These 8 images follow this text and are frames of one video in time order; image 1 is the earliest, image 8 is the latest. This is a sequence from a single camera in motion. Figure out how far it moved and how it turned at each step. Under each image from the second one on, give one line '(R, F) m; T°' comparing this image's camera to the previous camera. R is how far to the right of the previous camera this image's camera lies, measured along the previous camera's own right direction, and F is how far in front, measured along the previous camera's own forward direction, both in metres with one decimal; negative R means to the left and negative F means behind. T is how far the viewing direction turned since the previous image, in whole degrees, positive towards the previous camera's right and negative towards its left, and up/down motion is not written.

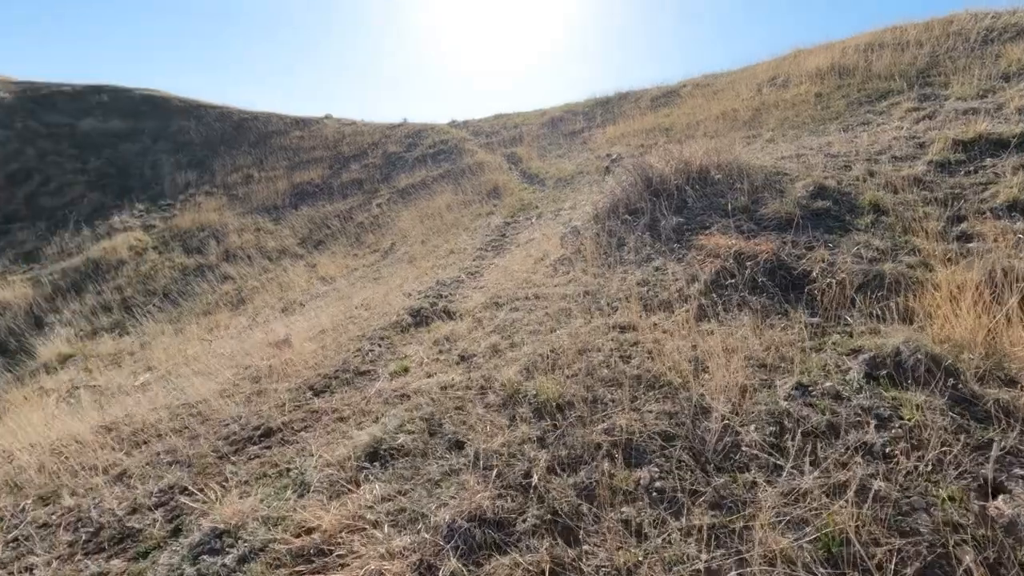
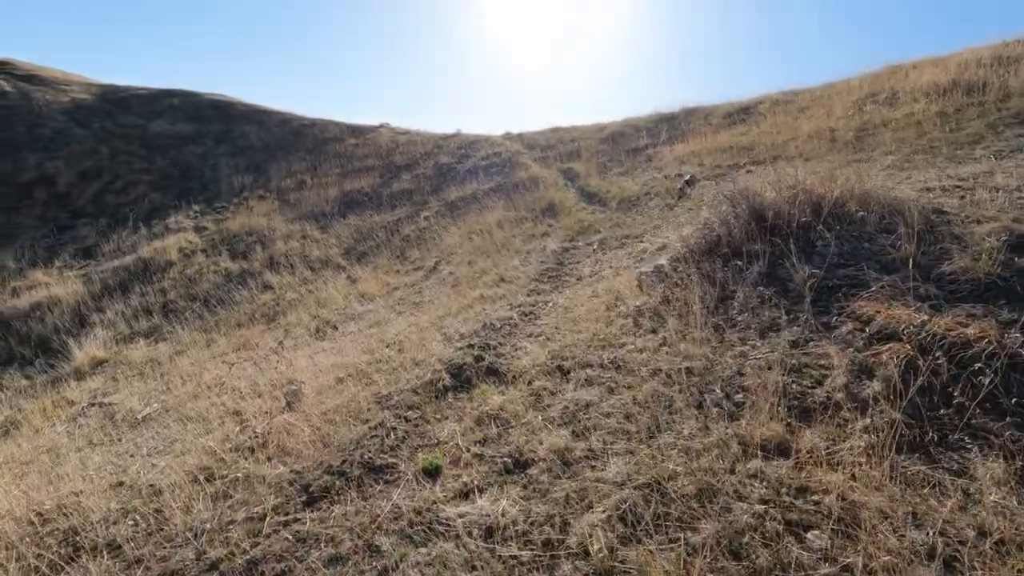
(-0.2, +1.2) m; -5°
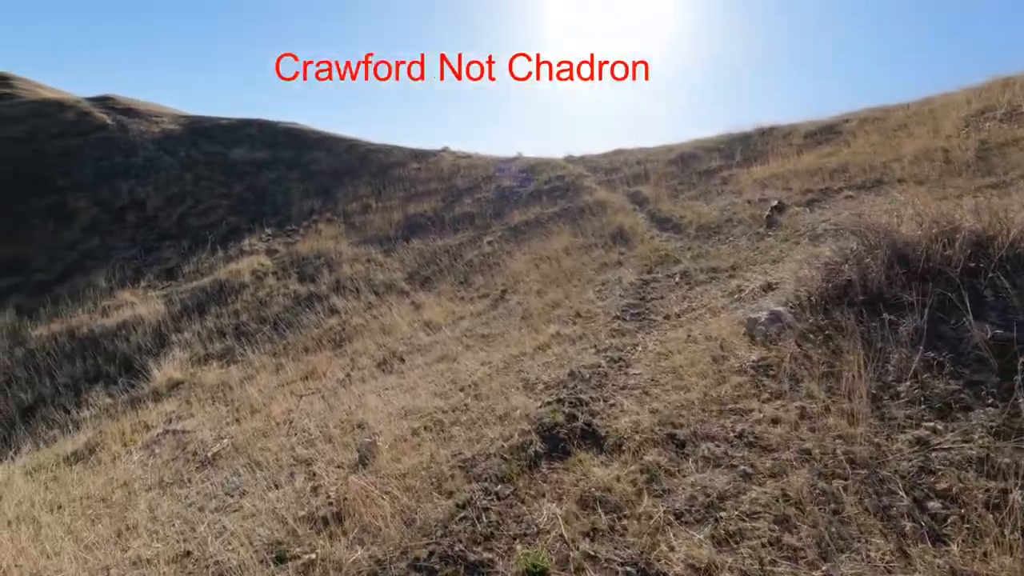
(-0.3, +0.5) m; -6°
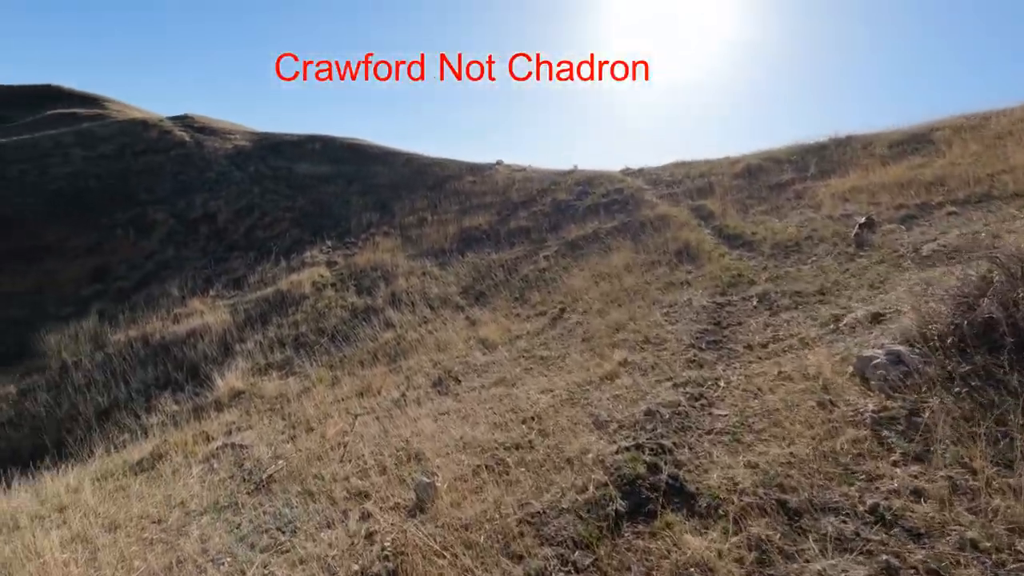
(-0.2, +0.4) m; -5°
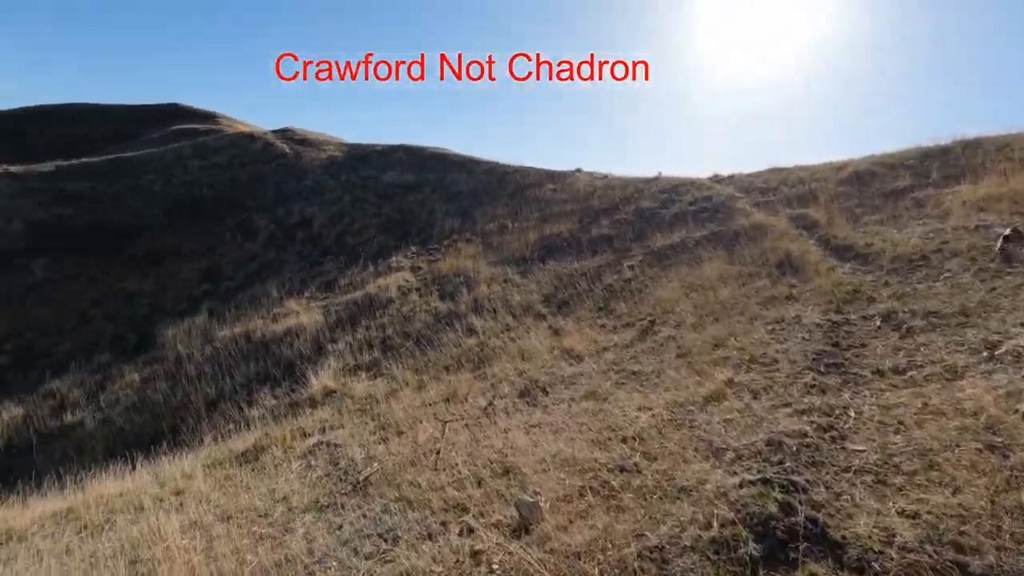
(-0.3, +0.1) m; -8°
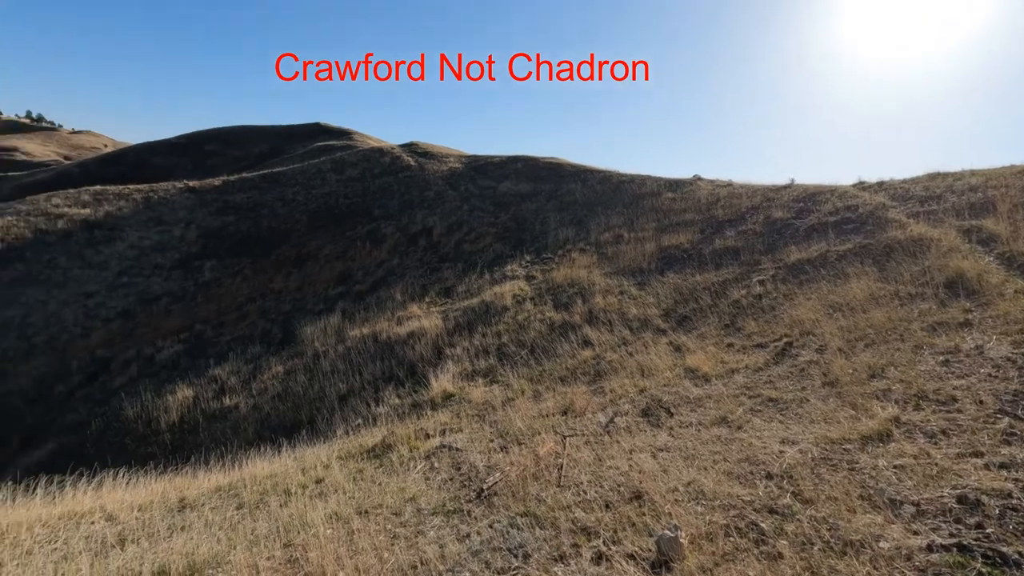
(-0.2, +0.1) m; -12°
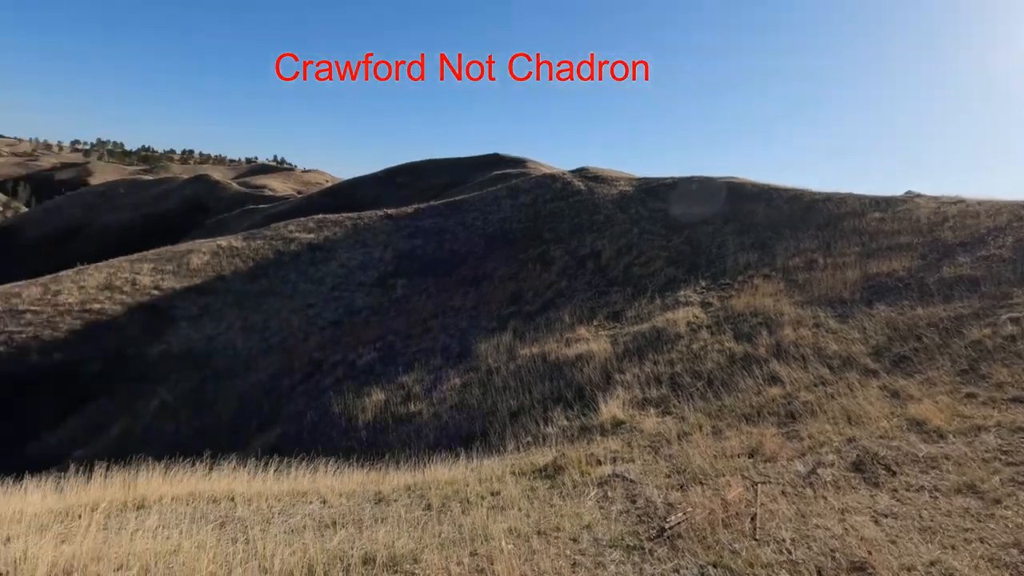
(-0.2, 0.0) m; -18°
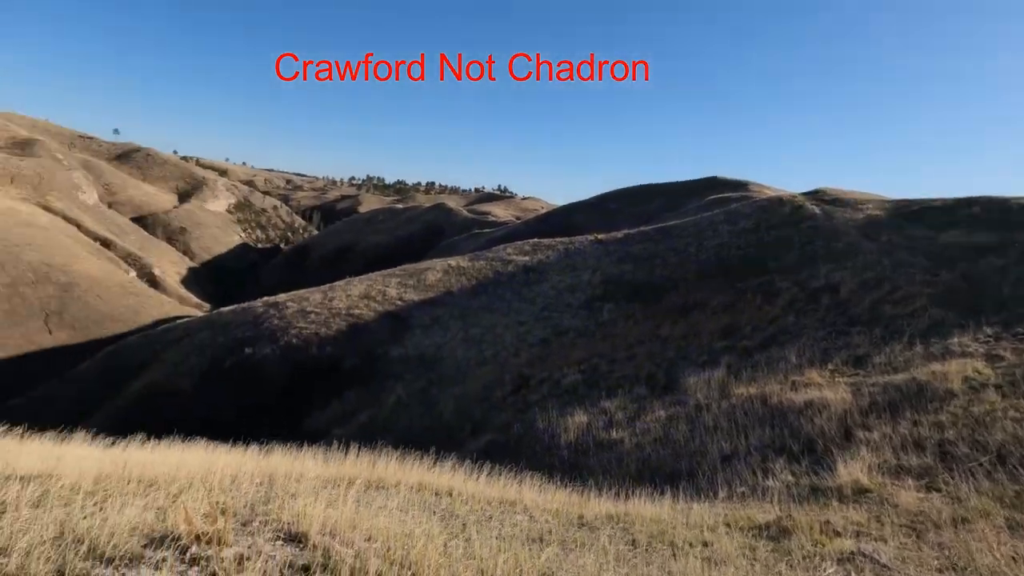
(-0.2, +0.1) m; -22°
